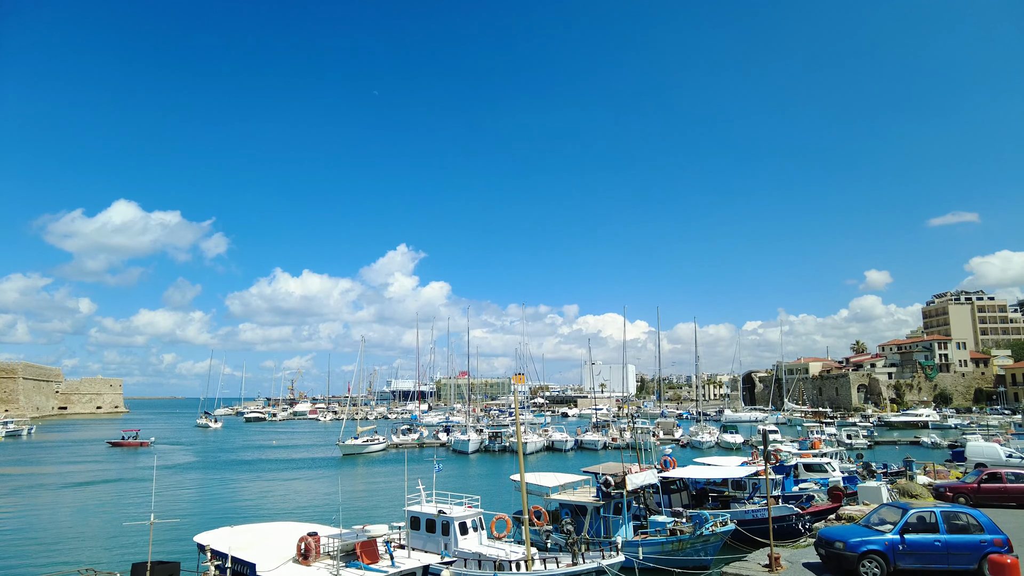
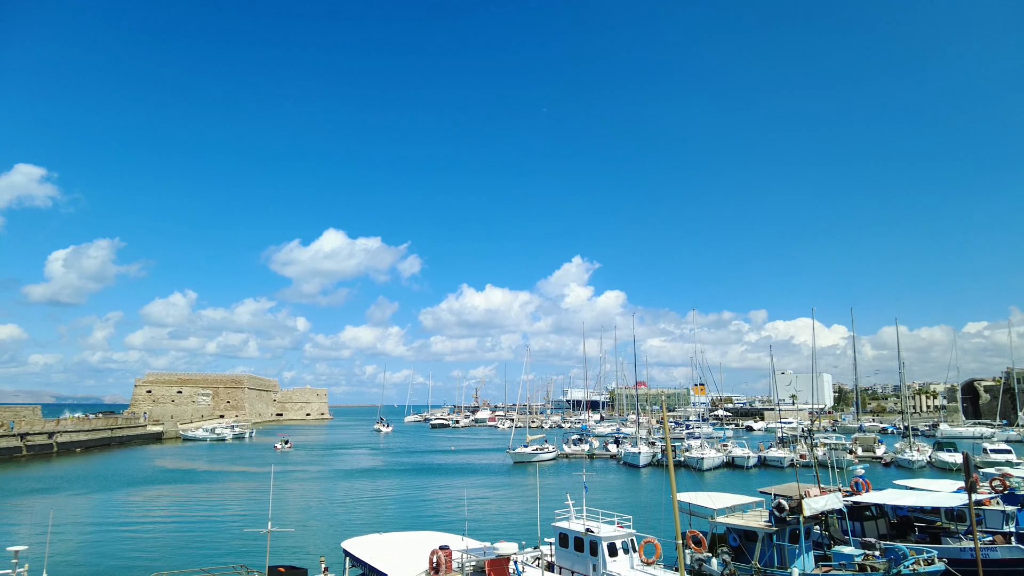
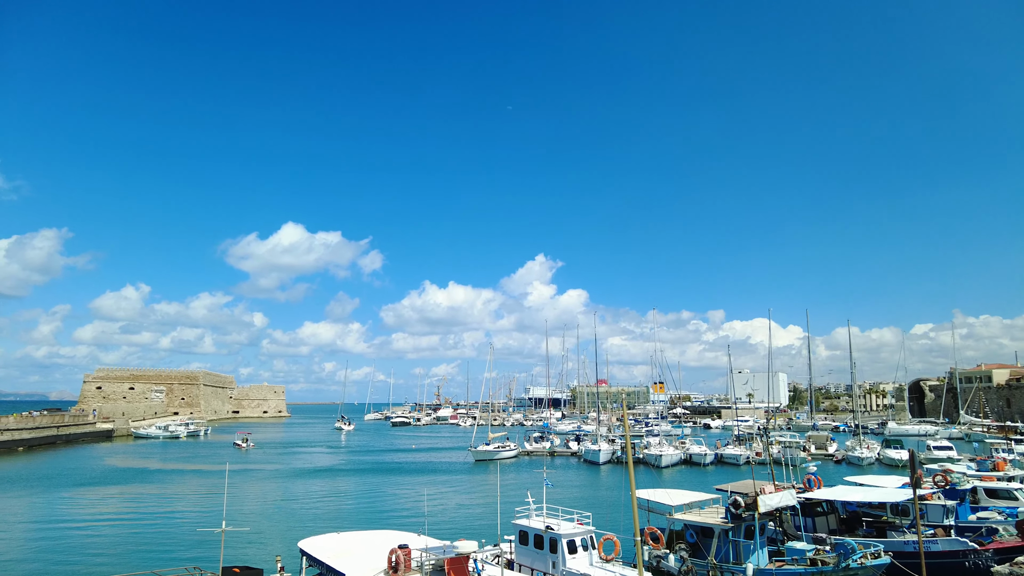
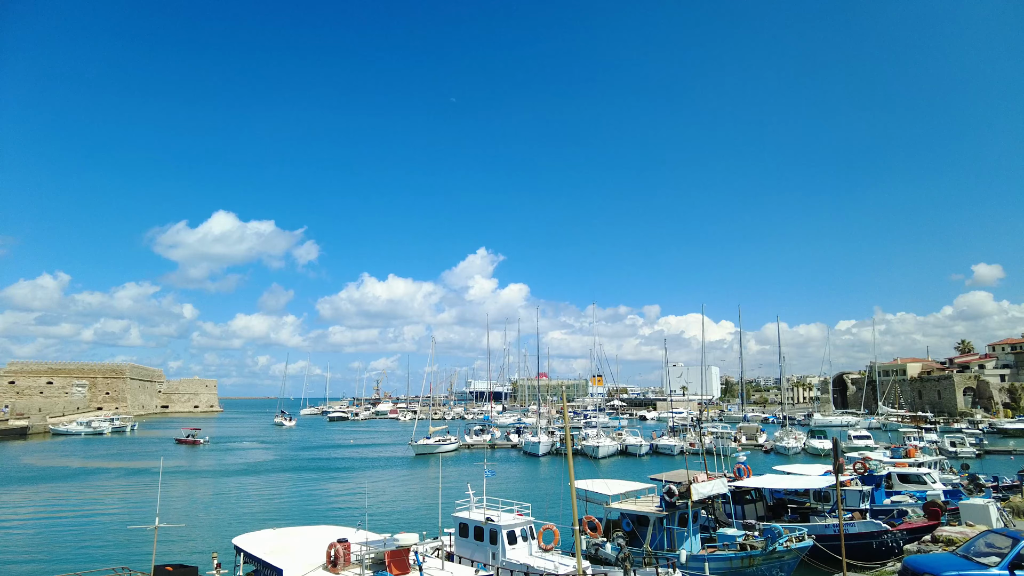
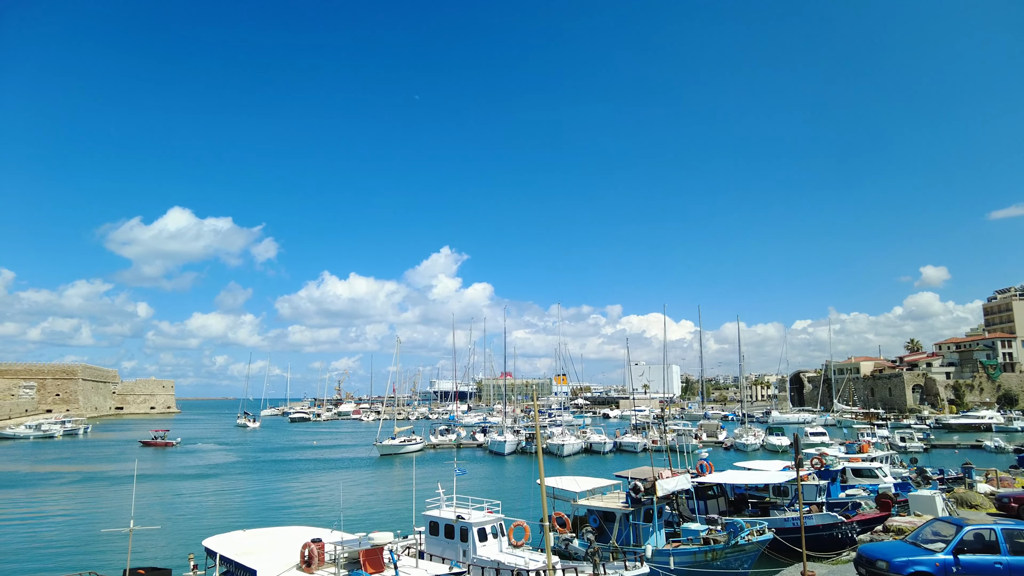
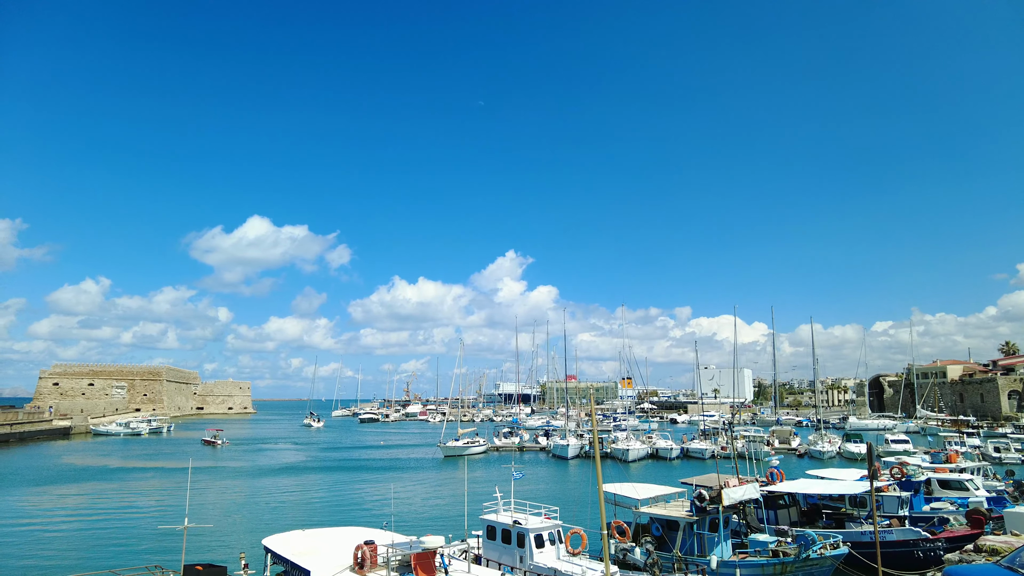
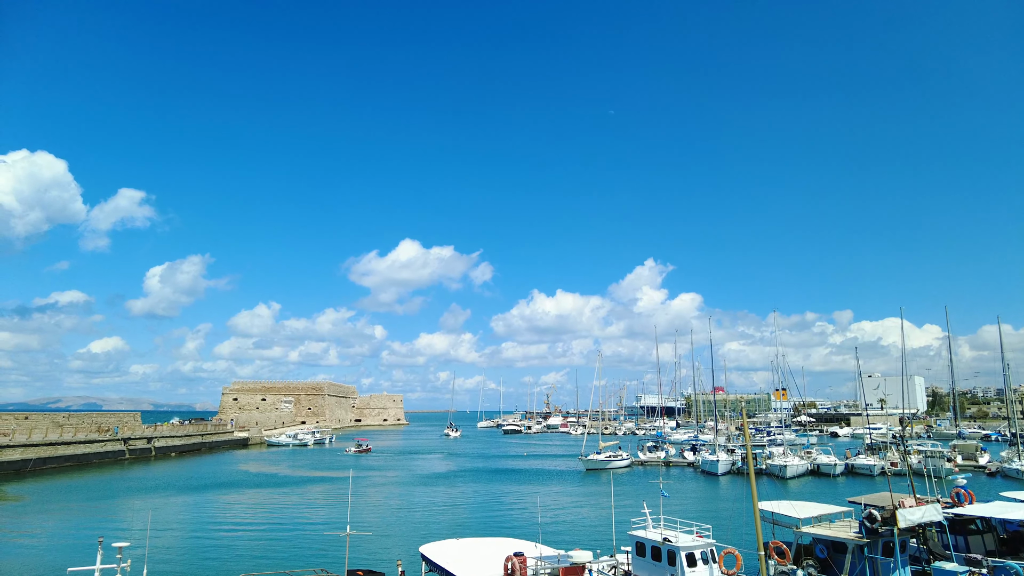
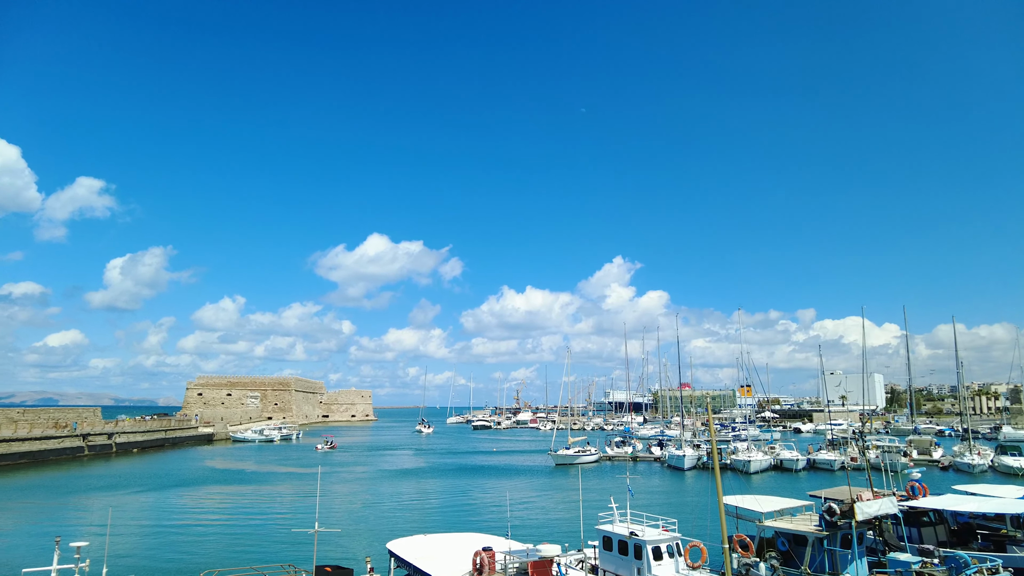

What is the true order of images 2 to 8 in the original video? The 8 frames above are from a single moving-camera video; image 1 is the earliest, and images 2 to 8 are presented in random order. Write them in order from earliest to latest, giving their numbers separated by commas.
5, 4, 6, 3, 2, 8, 7
